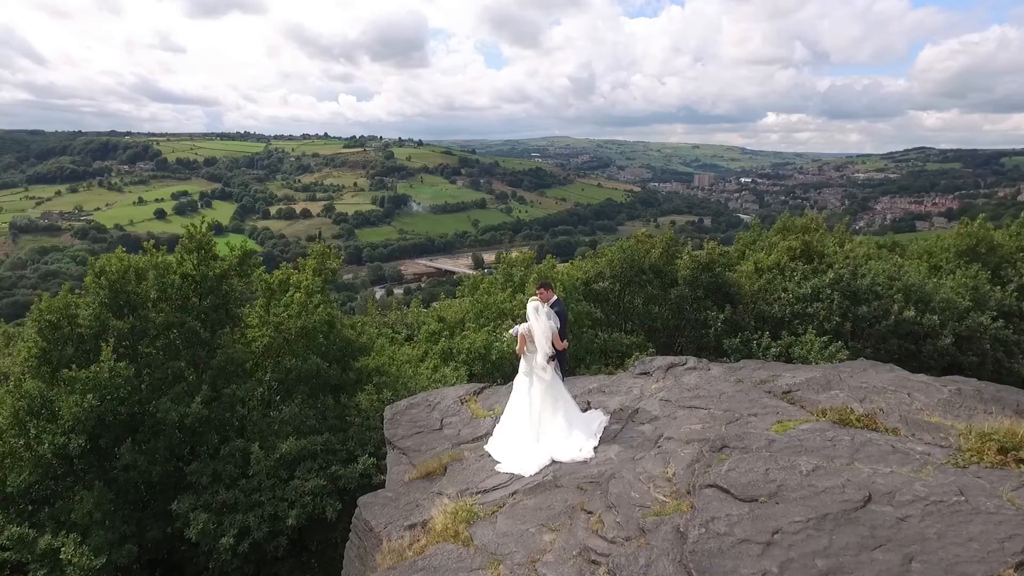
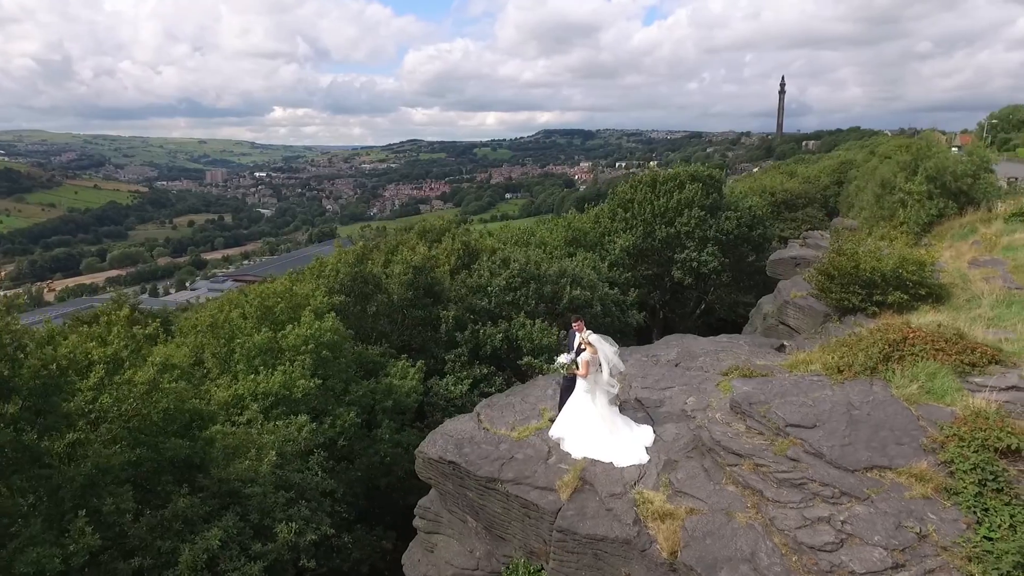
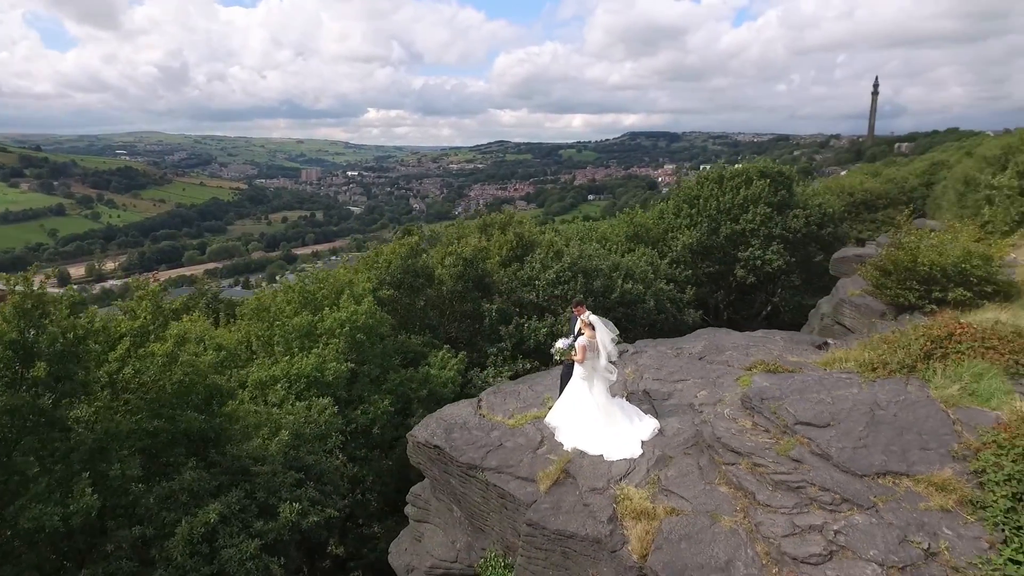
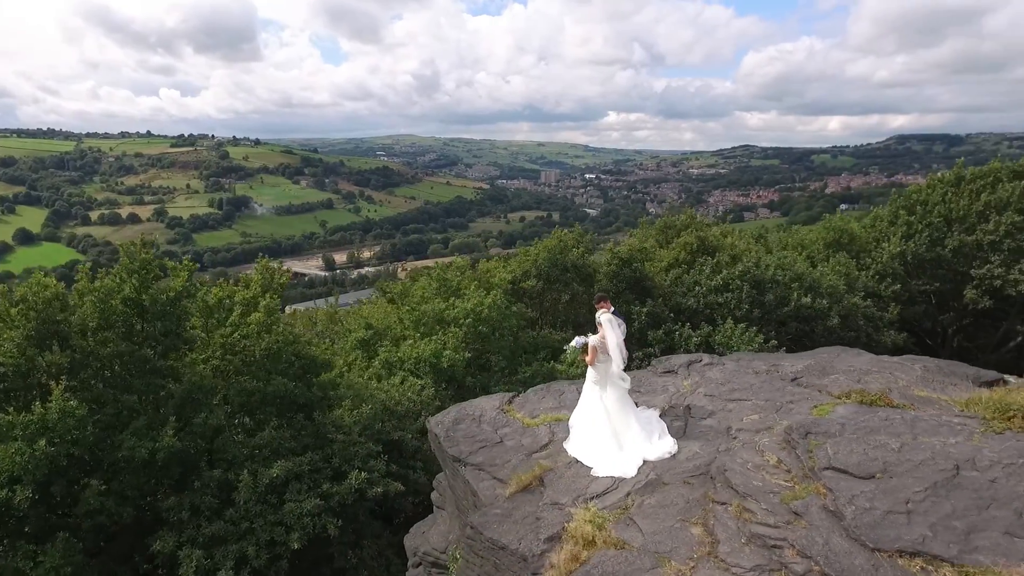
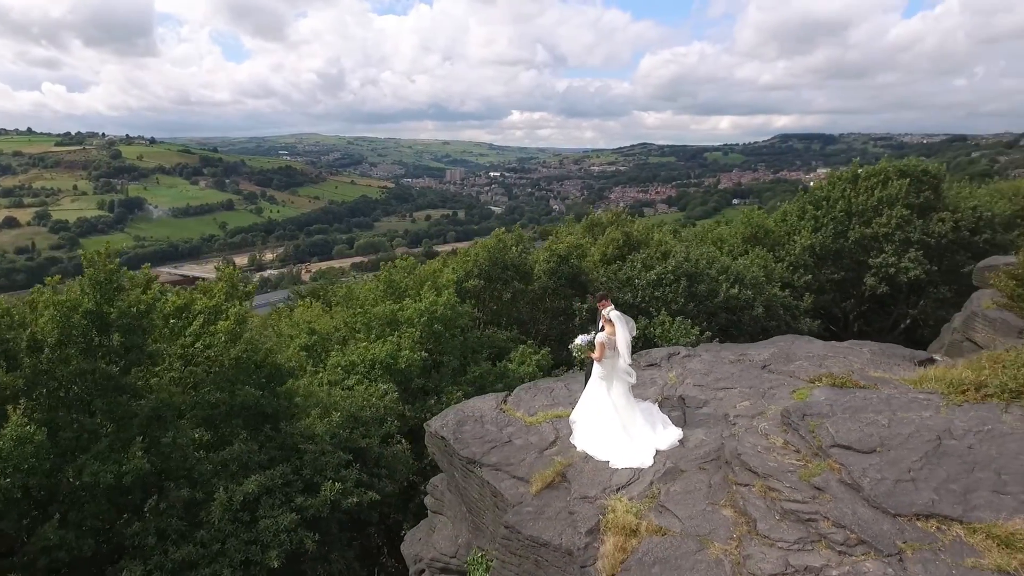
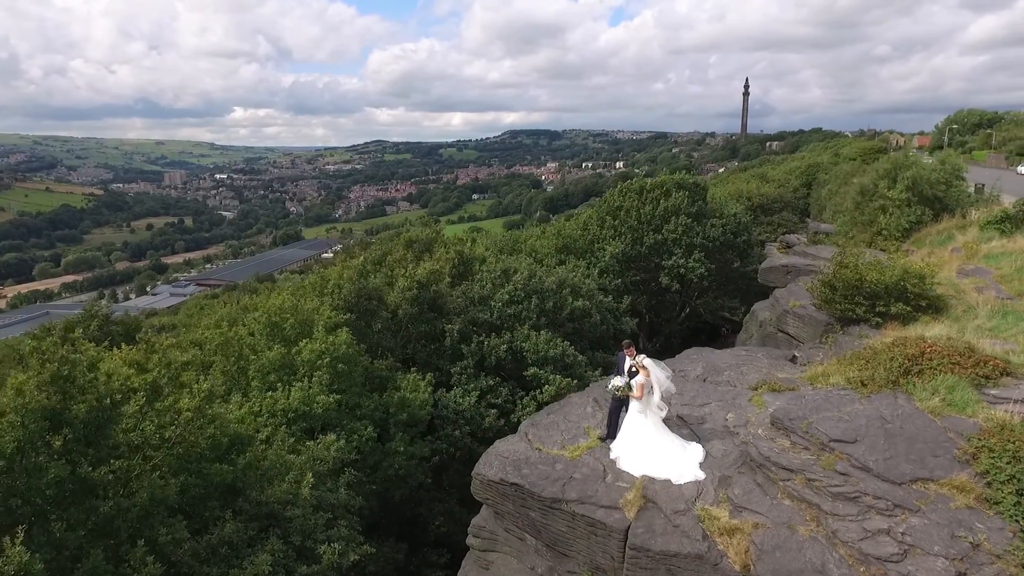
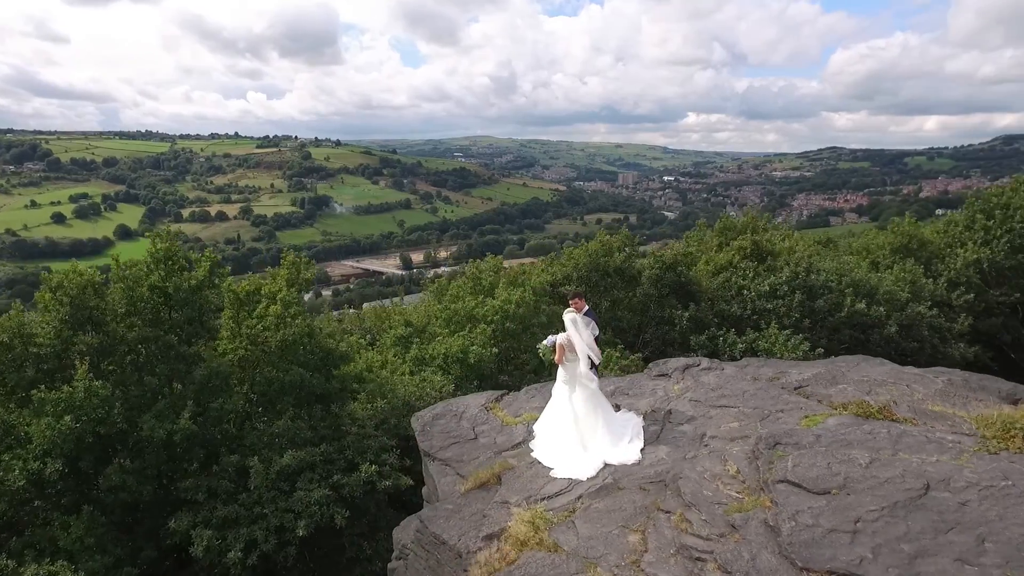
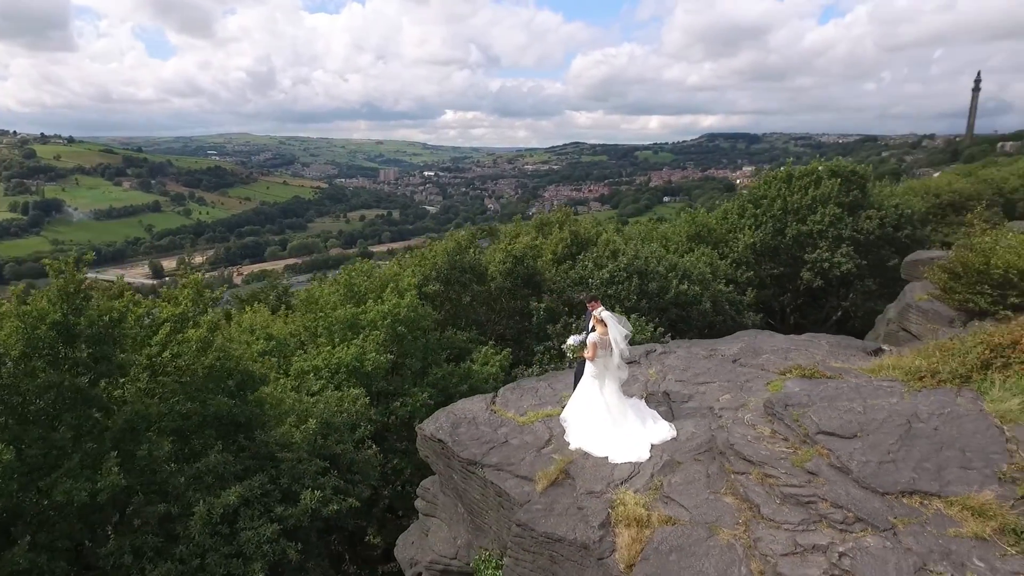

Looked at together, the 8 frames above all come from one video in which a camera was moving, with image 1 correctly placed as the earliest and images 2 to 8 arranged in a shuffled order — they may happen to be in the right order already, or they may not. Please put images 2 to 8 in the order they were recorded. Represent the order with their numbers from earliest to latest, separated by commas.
7, 4, 5, 8, 3, 2, 6
